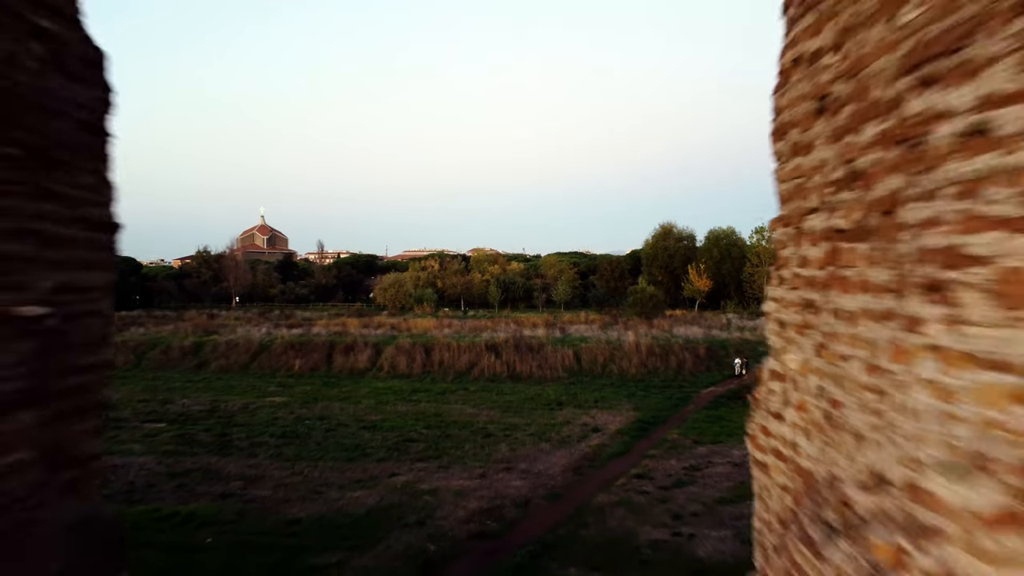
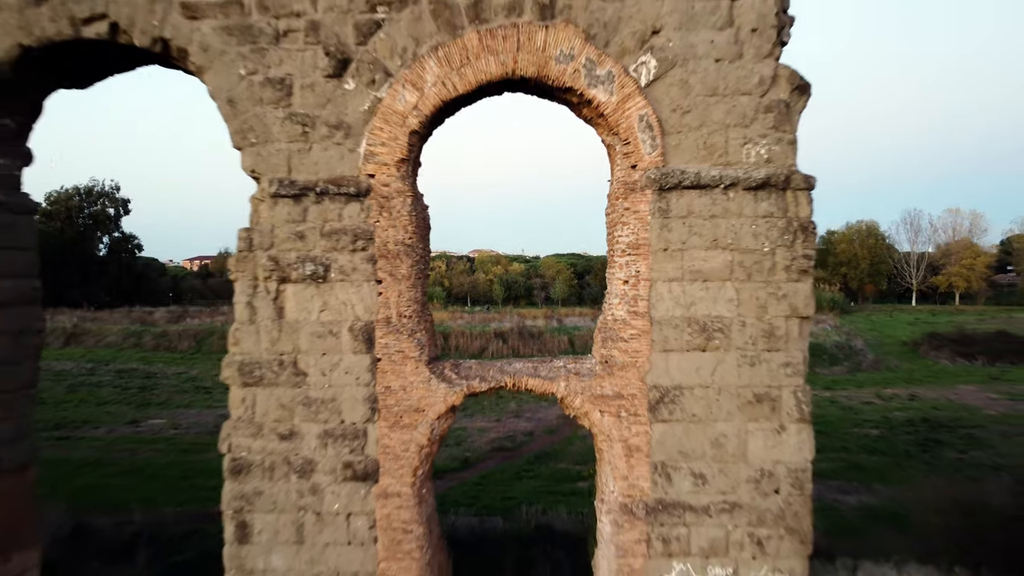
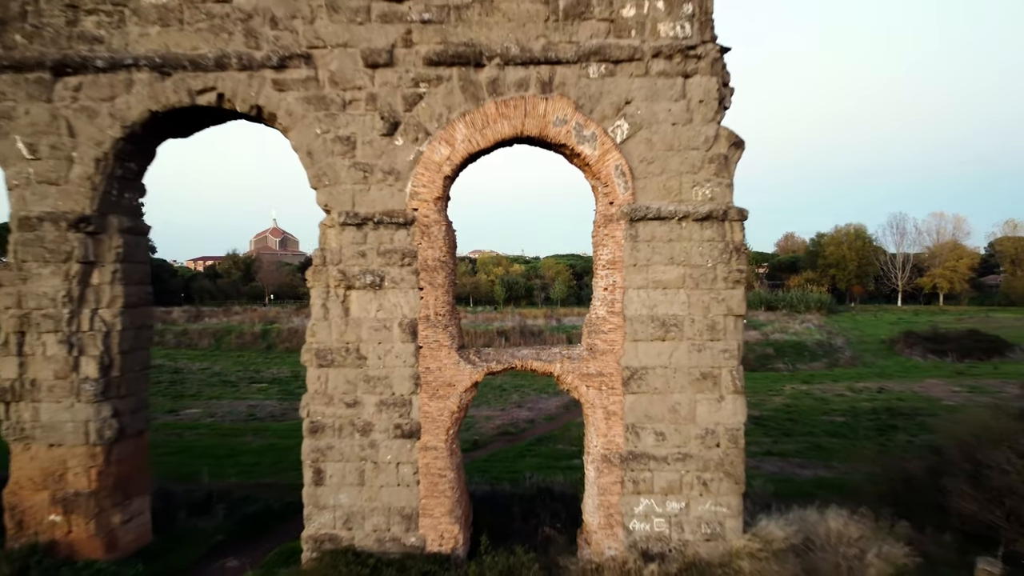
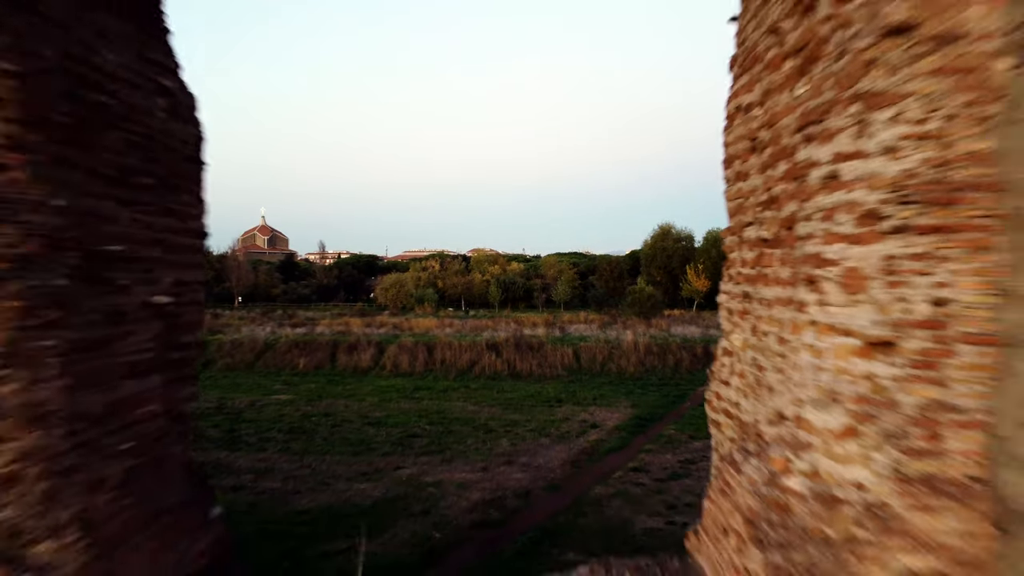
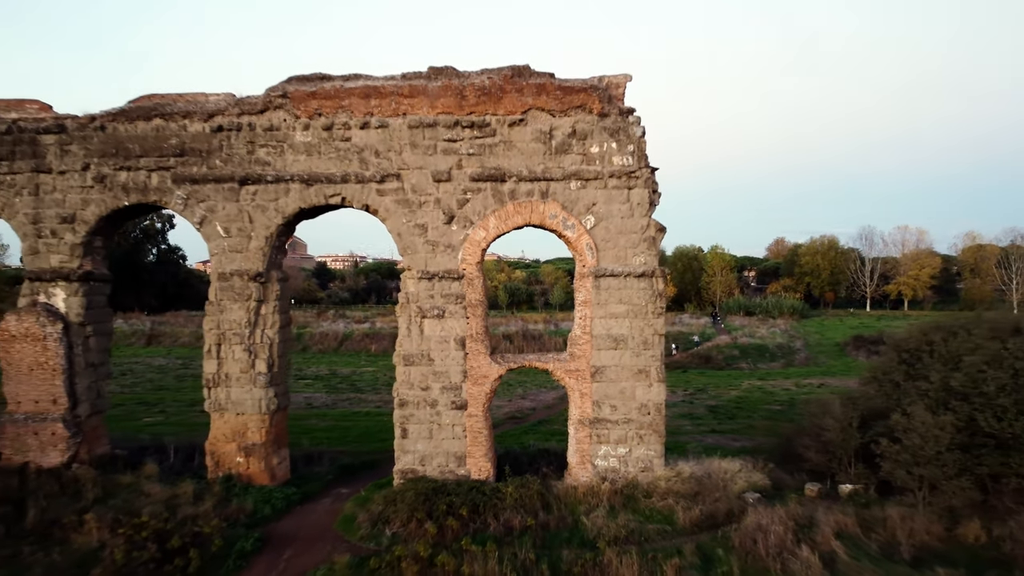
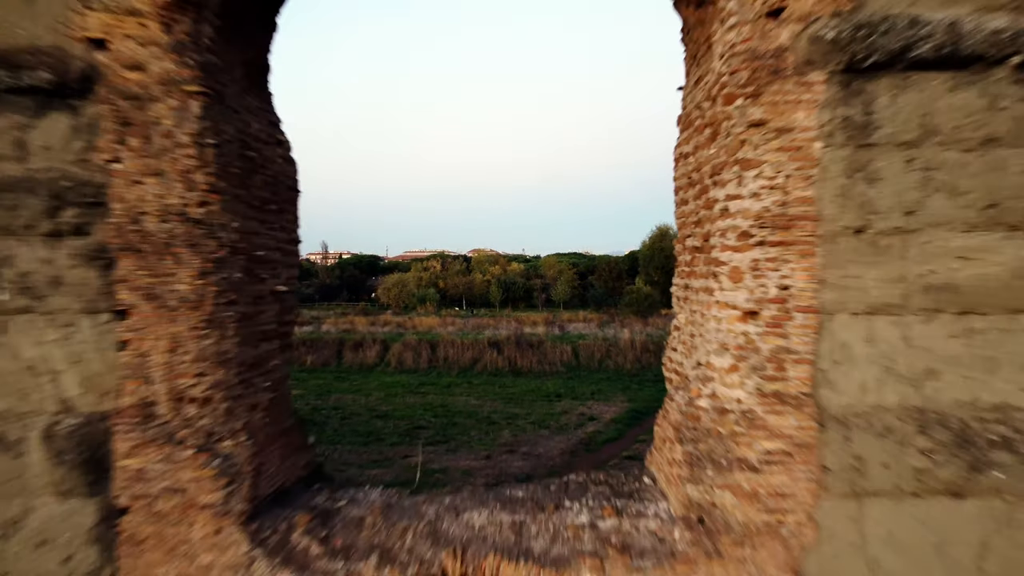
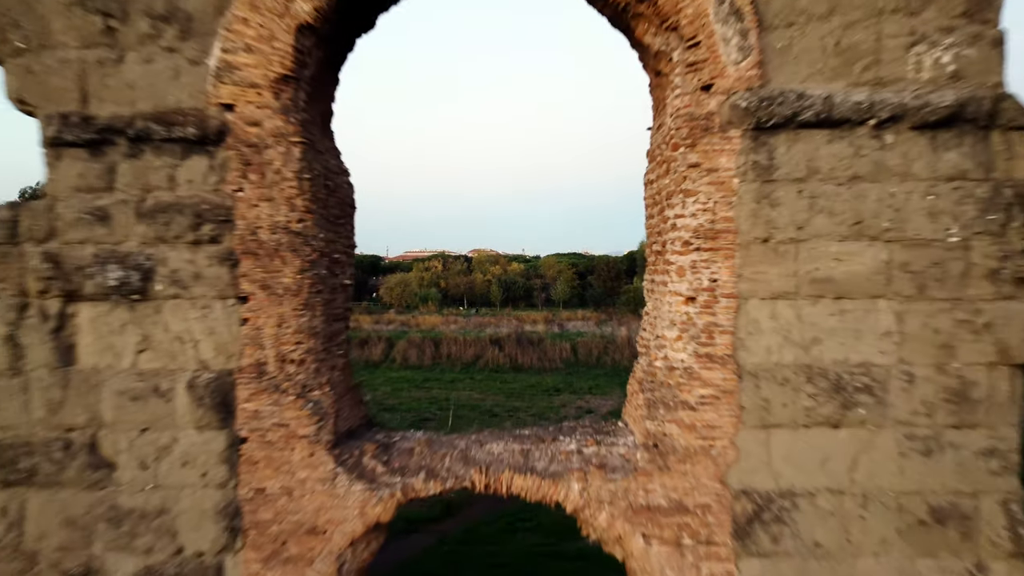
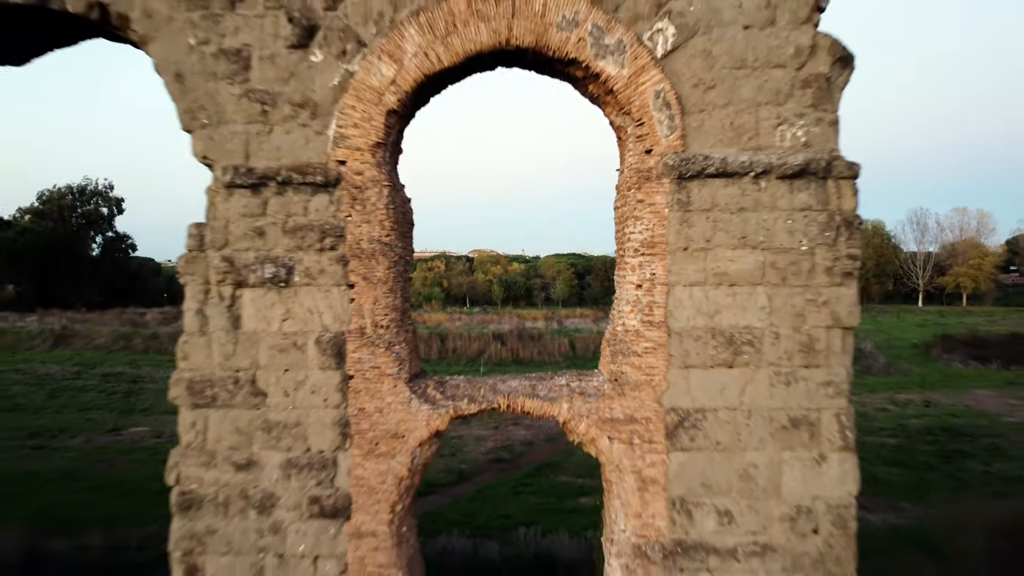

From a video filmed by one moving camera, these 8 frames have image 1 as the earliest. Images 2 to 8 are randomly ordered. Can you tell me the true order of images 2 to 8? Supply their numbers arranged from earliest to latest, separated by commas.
4, 6, 7, 8, 2, 3, 5
